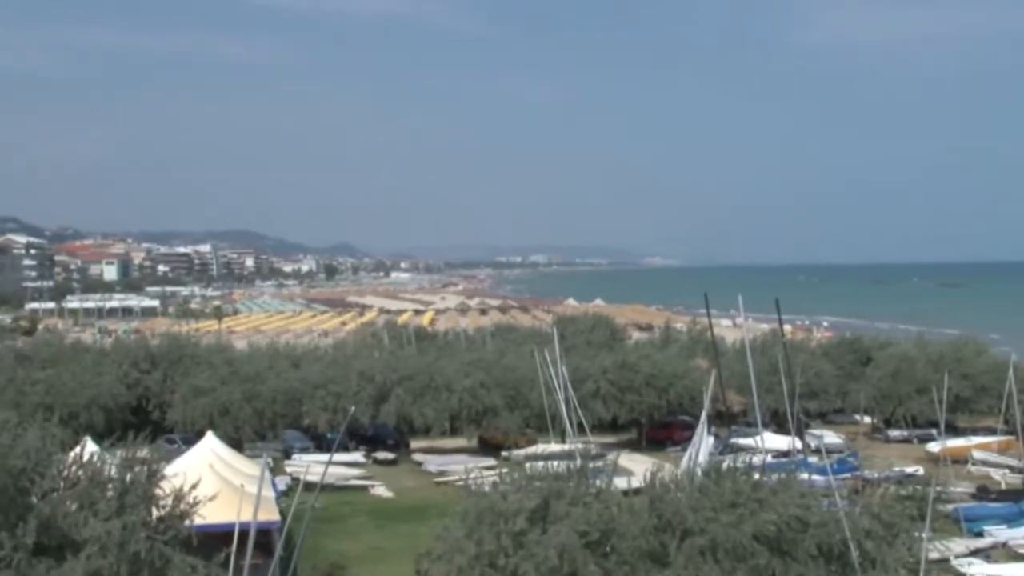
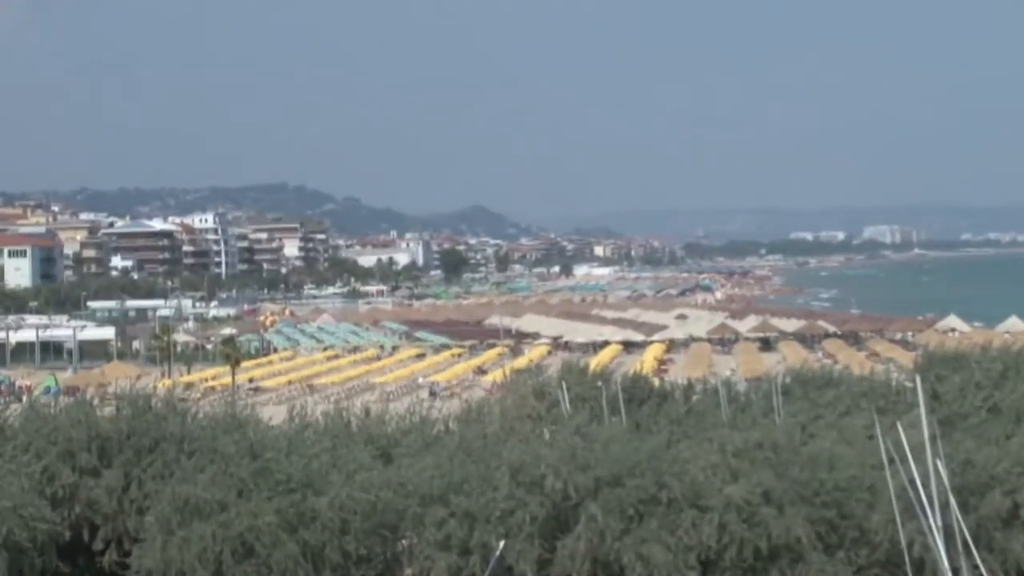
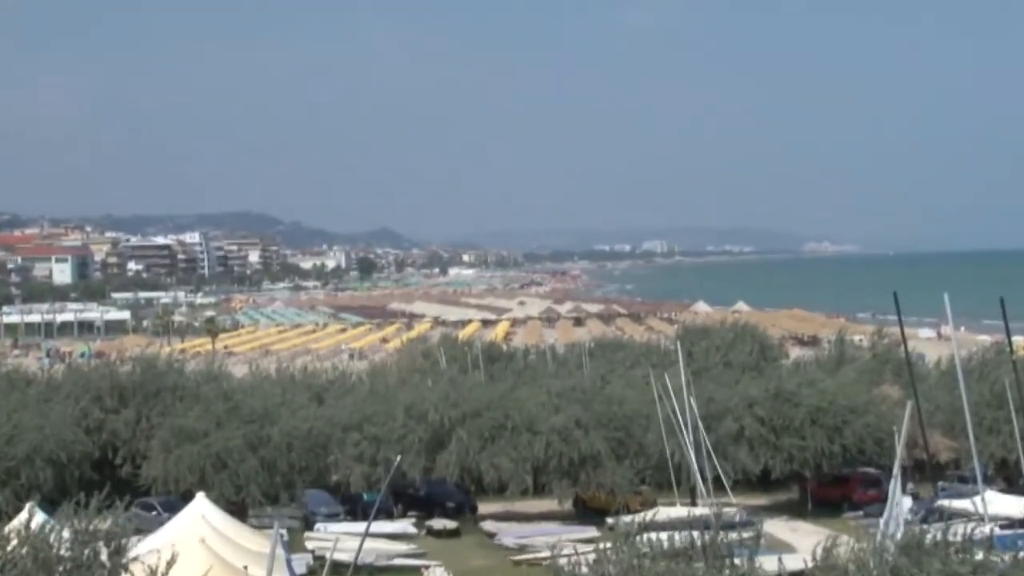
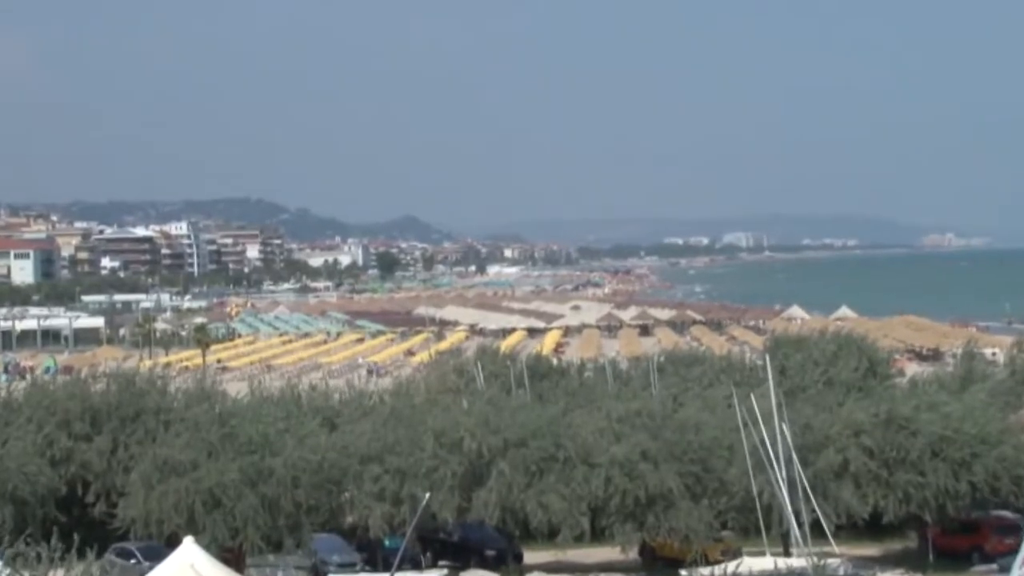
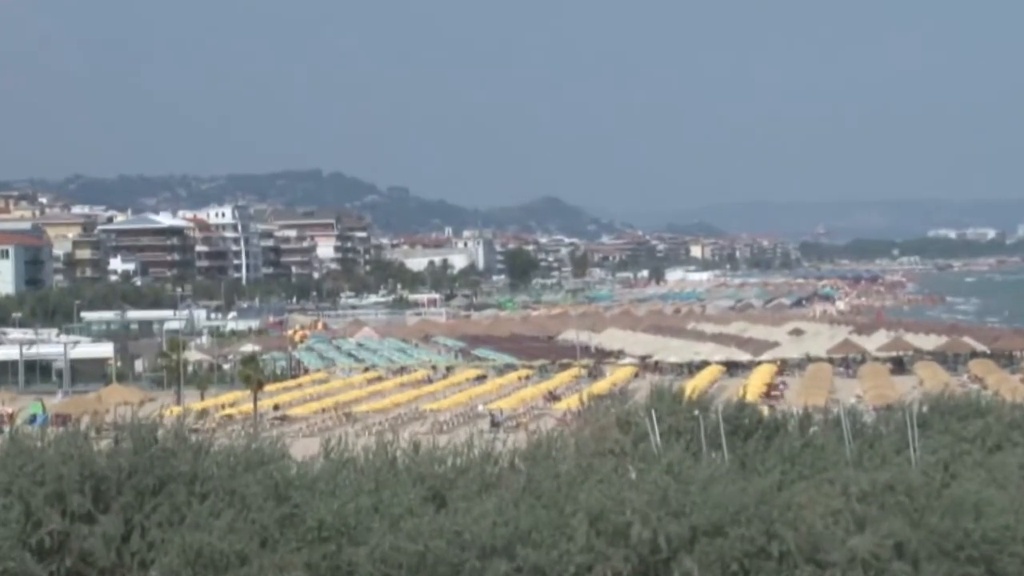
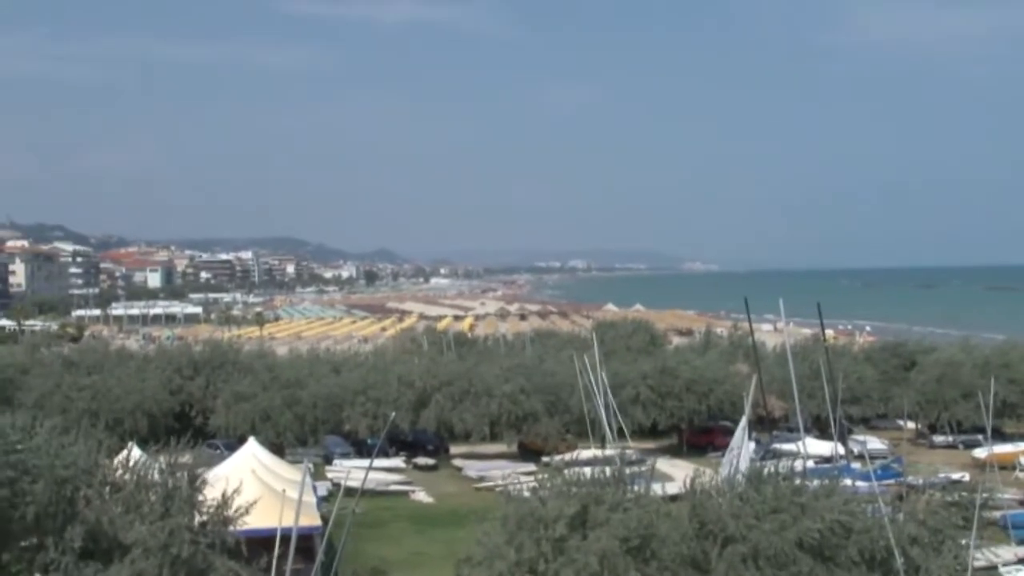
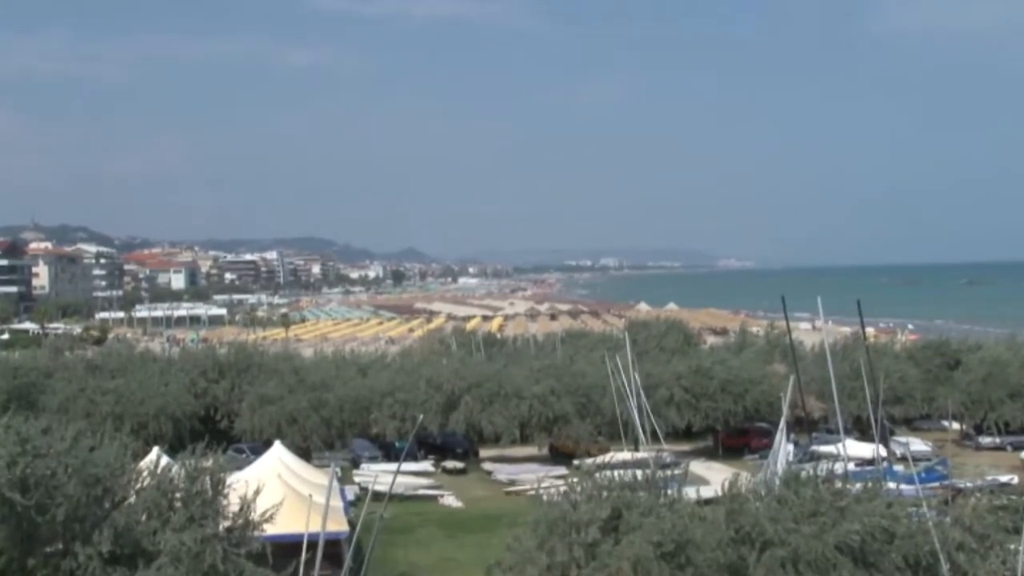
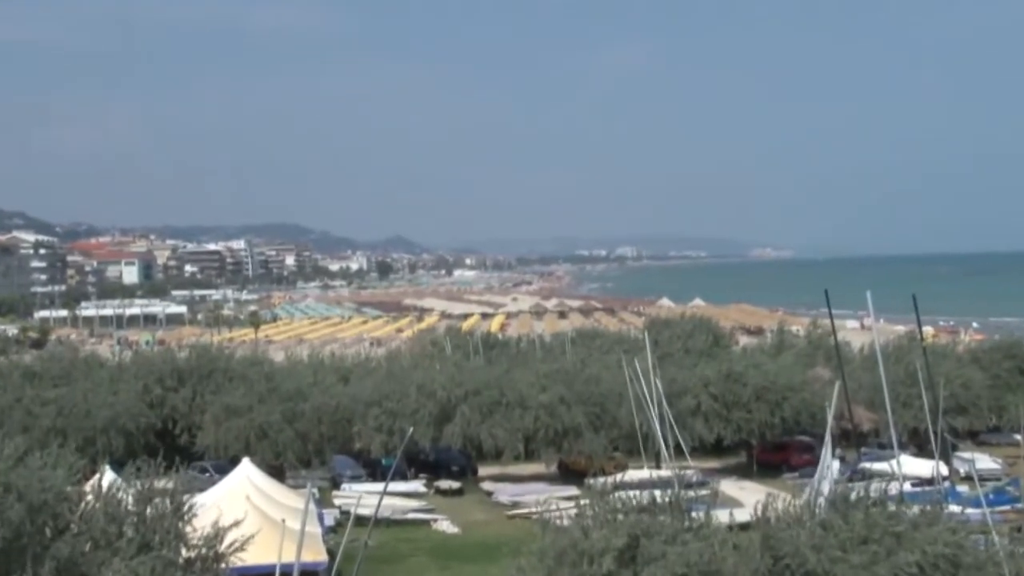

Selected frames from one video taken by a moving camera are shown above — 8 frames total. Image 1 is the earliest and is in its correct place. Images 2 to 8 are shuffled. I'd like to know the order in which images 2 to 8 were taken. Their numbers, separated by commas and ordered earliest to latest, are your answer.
6, 7, 8, 3, 4, 2, 5
